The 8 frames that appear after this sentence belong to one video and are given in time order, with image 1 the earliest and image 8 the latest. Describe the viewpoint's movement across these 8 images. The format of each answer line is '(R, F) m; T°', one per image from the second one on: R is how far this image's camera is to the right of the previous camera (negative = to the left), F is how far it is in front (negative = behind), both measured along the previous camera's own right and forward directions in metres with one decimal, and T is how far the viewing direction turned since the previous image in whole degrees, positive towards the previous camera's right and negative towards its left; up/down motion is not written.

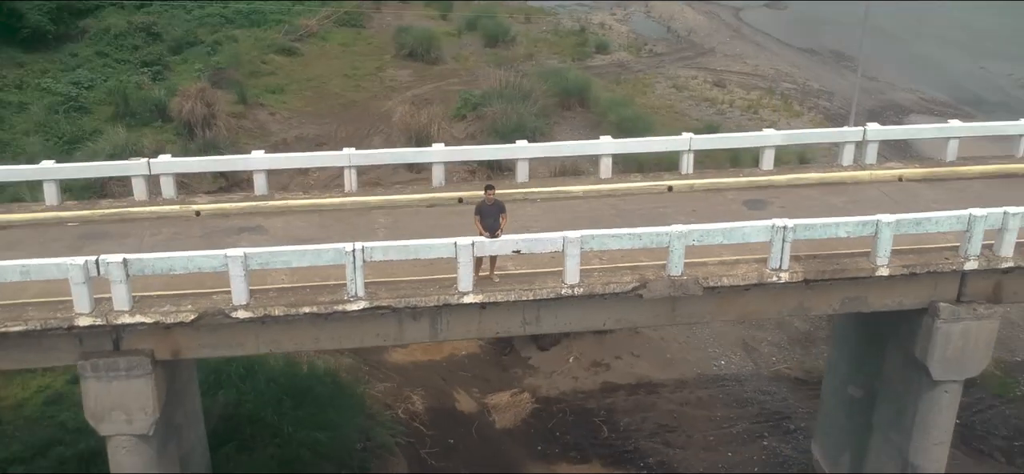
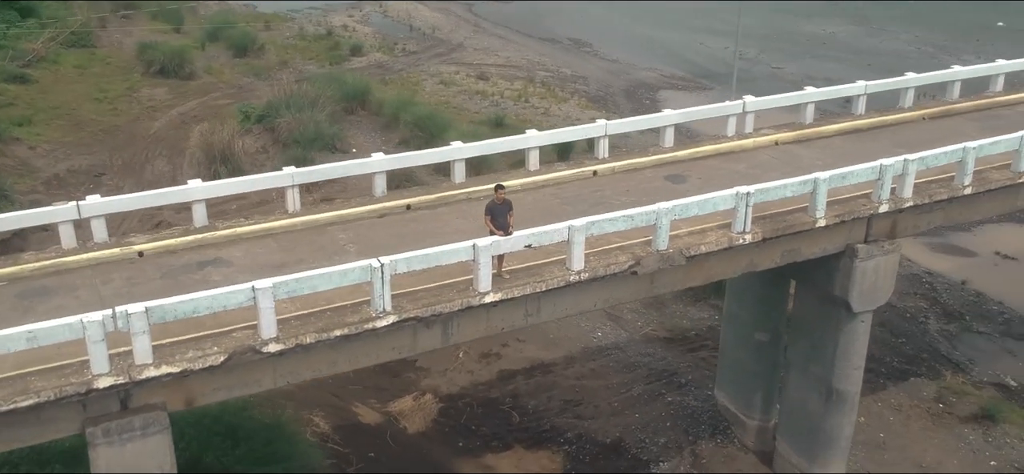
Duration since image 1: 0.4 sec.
(-3.1, +0.2) m; +17°
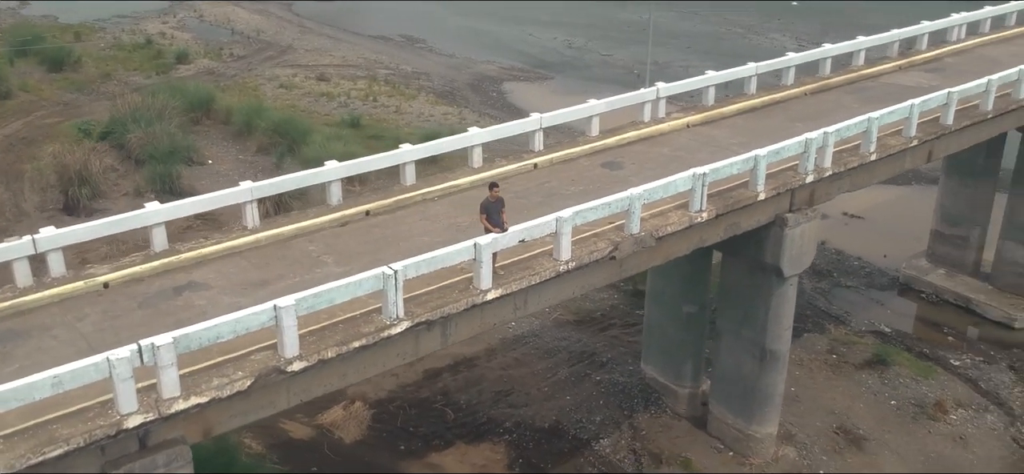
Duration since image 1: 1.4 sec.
(-2.0, 0.0) m; +11°
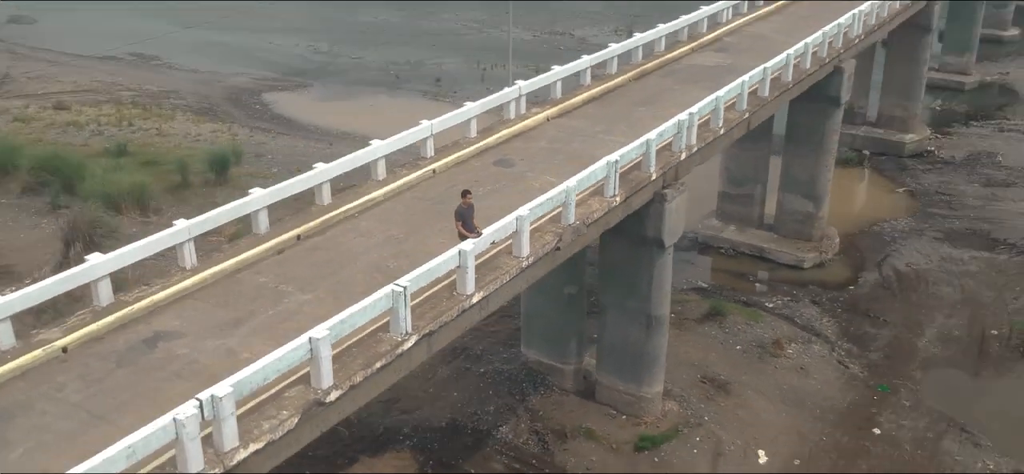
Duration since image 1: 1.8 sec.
(-2.8, 0.0) m; +17°
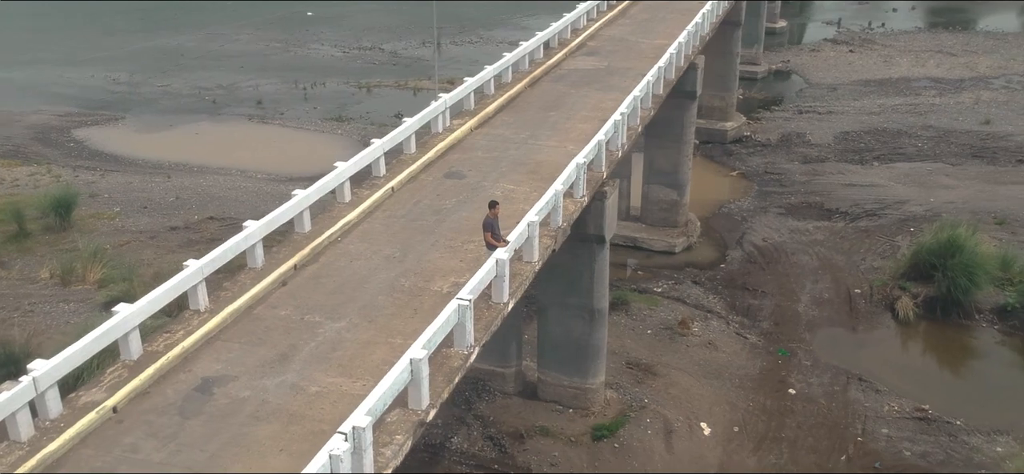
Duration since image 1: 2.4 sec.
(-2.8, 0.0) m; +13°
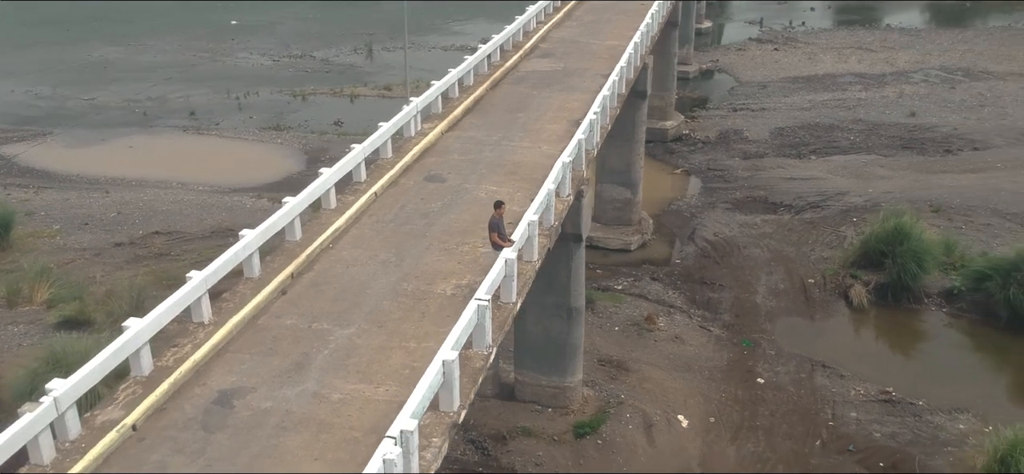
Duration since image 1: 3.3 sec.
(-1.0, 0.0) m; +5°
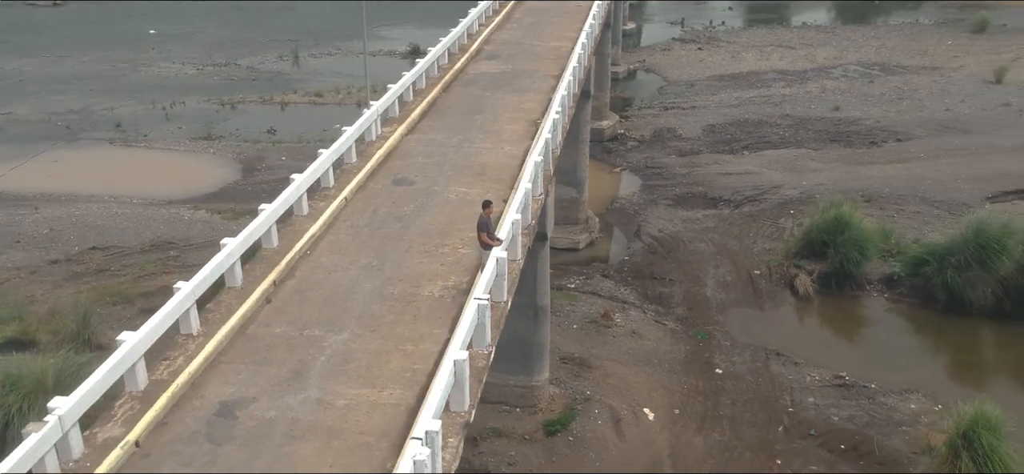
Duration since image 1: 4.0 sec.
(-0.8, 0.0) m; +5°
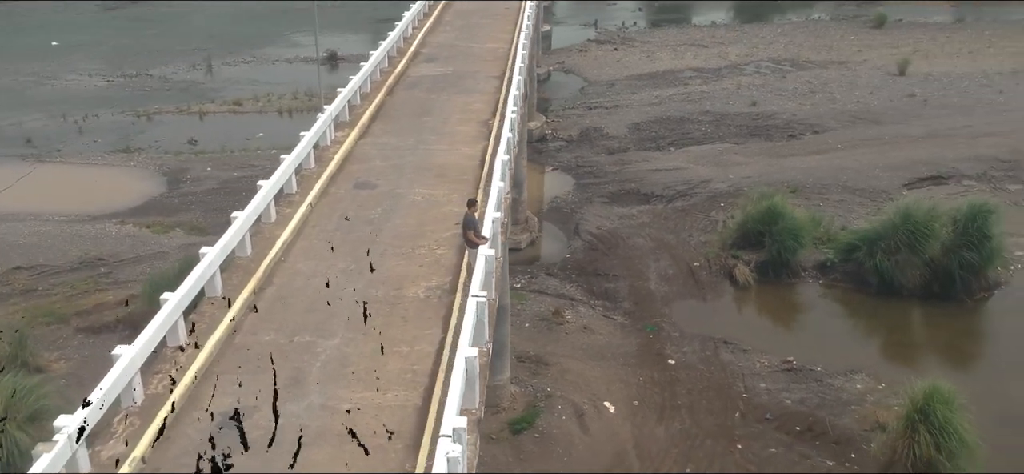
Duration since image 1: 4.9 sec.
(-0.9, 0.0) m; +5°
